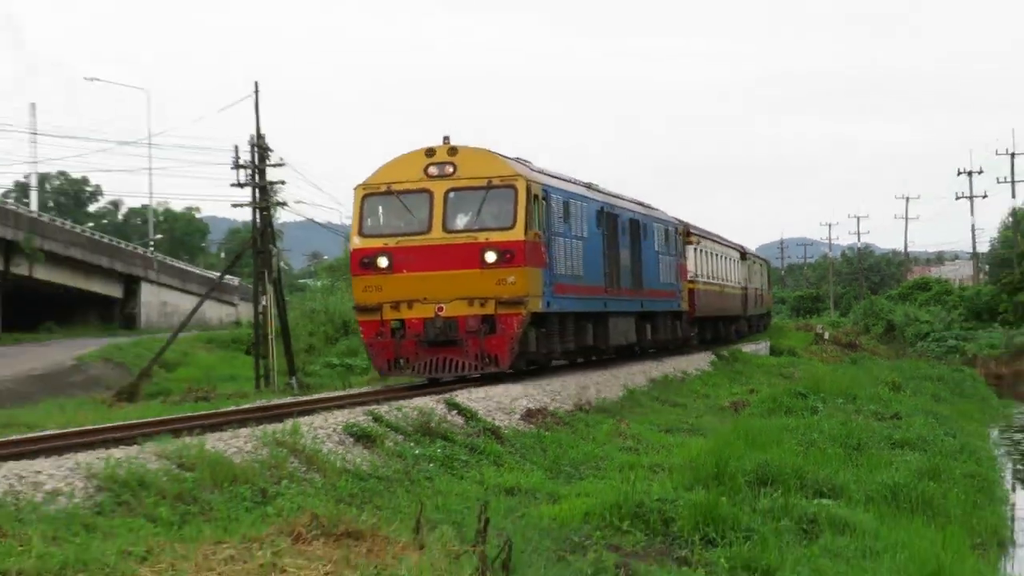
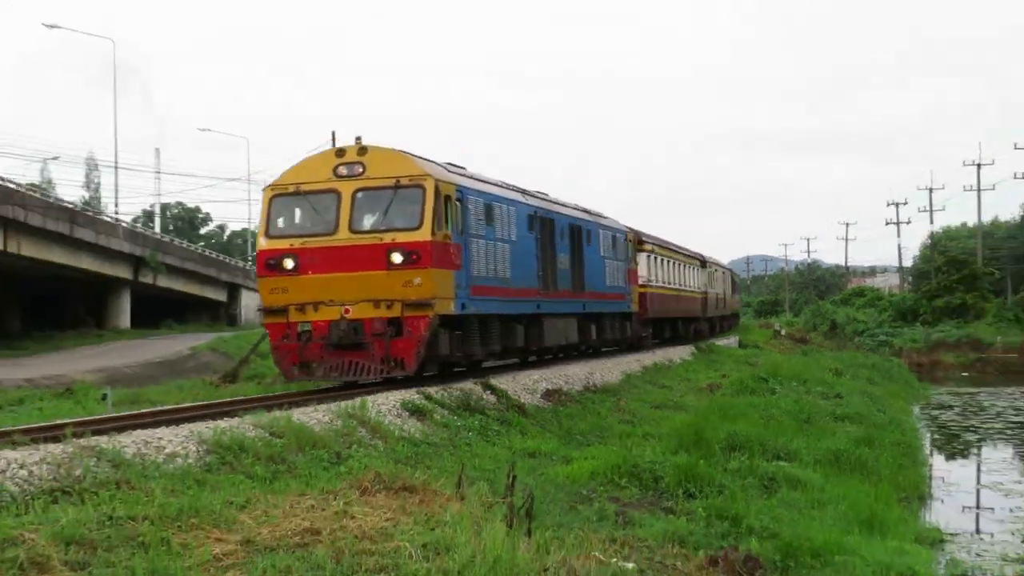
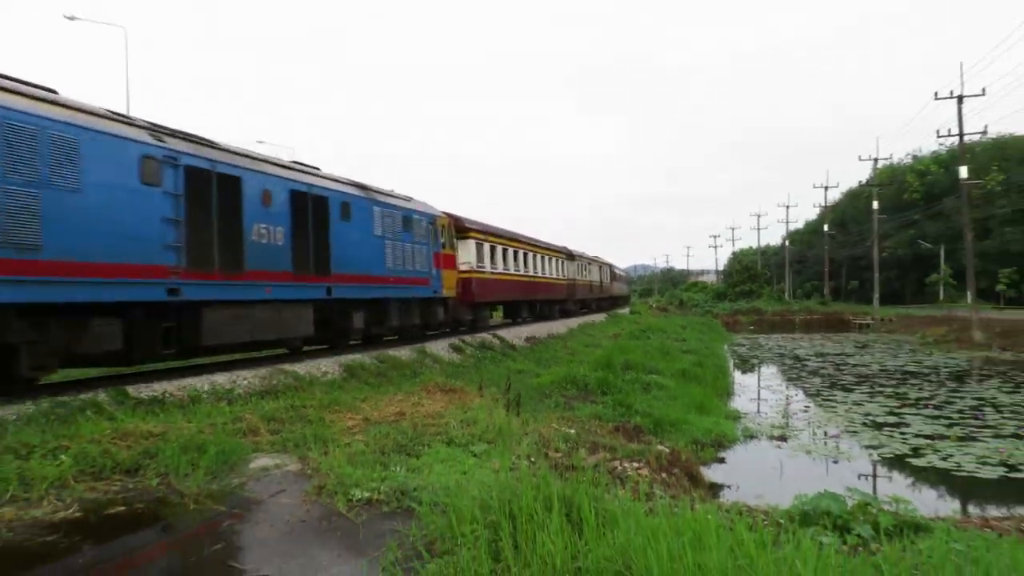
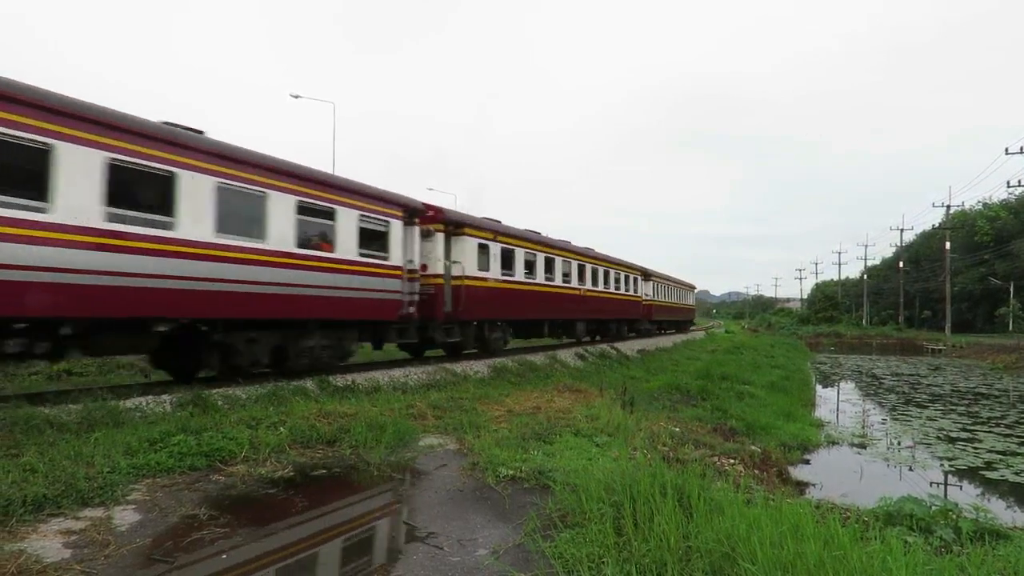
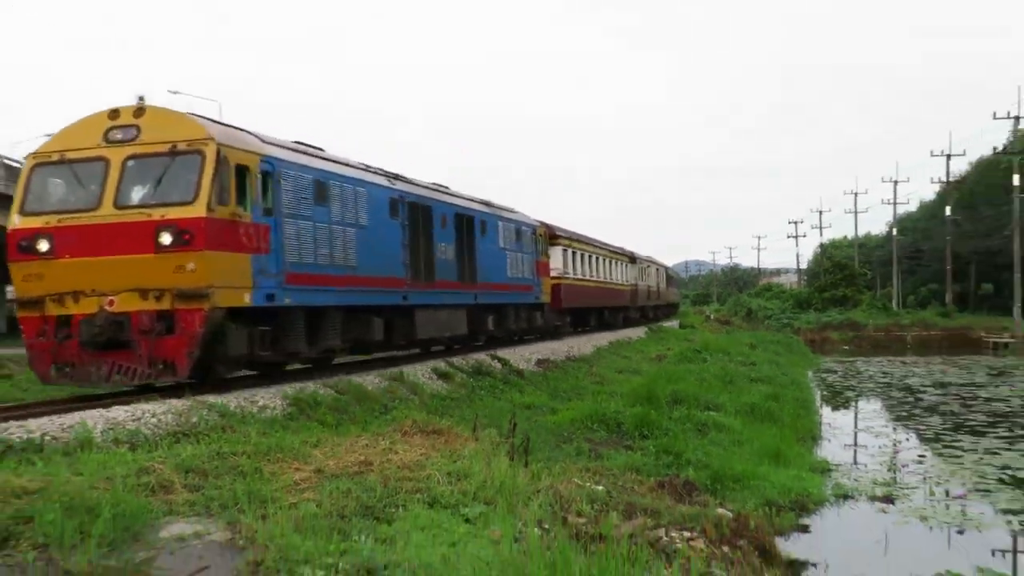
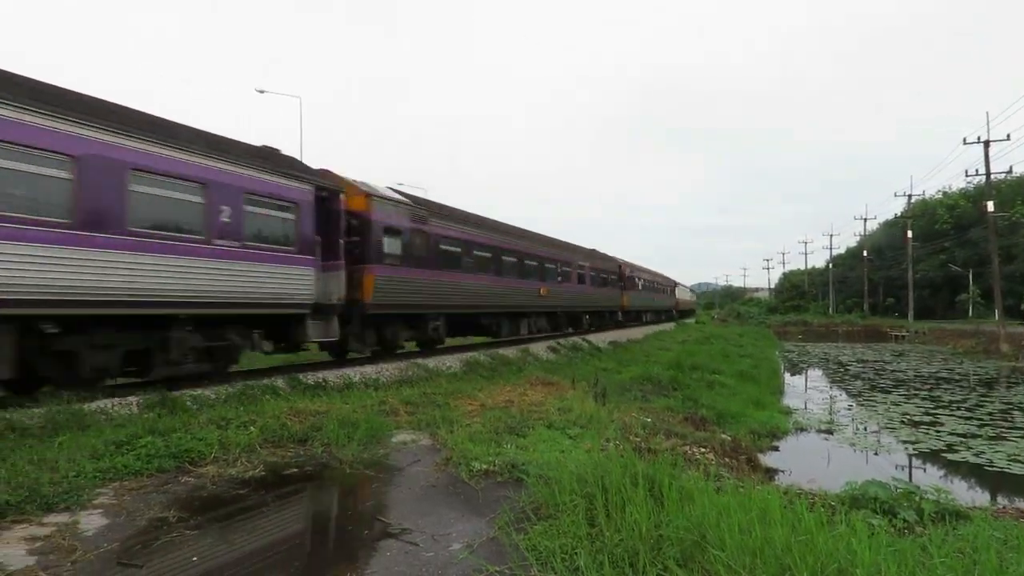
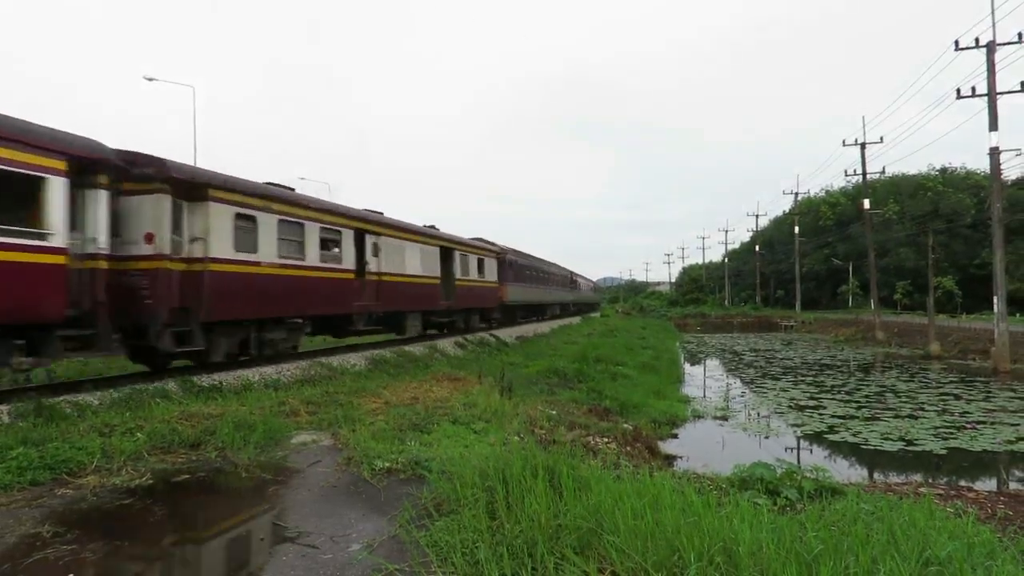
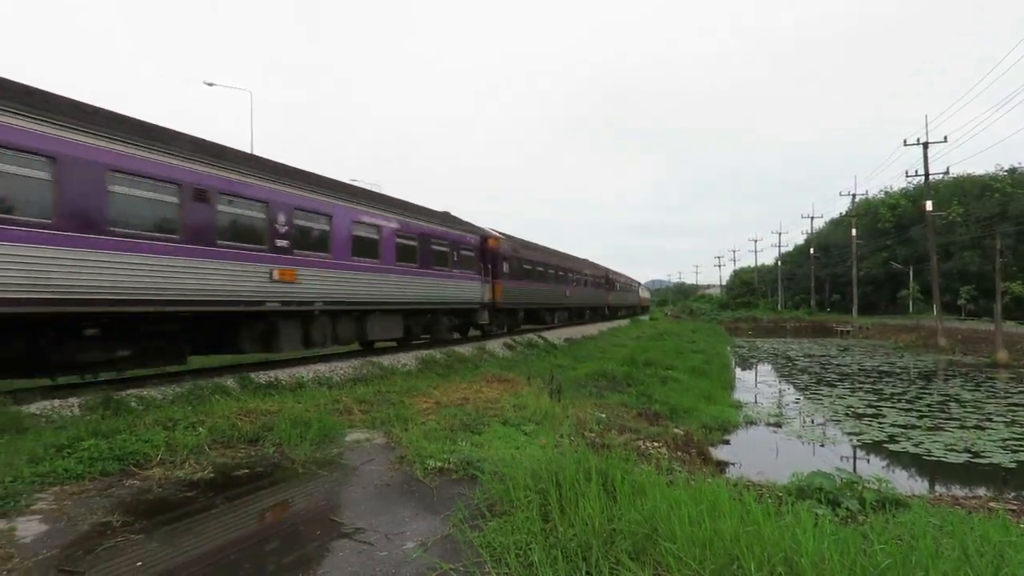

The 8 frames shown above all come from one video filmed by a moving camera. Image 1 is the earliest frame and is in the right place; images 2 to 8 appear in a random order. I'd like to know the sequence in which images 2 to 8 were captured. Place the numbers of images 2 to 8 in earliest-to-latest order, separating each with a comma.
2, 5, 3, 7, 8, 6, 4
